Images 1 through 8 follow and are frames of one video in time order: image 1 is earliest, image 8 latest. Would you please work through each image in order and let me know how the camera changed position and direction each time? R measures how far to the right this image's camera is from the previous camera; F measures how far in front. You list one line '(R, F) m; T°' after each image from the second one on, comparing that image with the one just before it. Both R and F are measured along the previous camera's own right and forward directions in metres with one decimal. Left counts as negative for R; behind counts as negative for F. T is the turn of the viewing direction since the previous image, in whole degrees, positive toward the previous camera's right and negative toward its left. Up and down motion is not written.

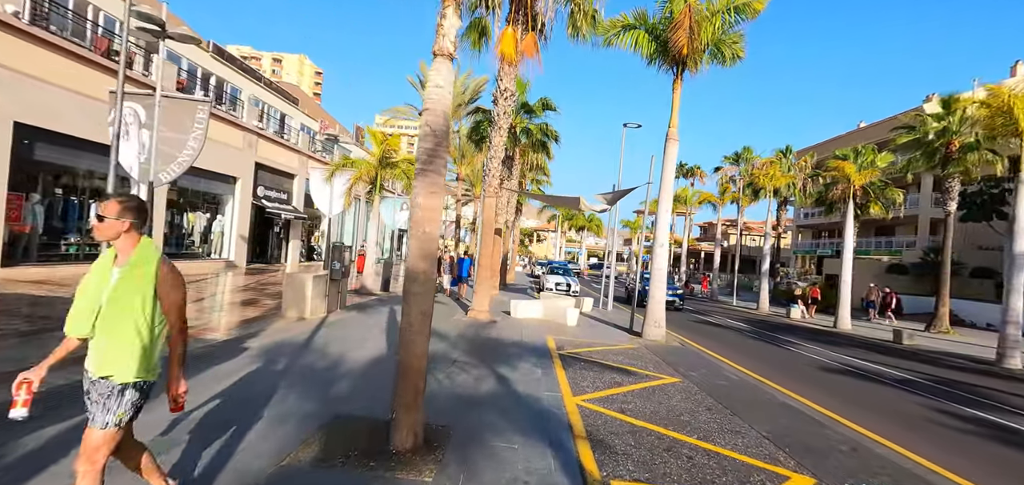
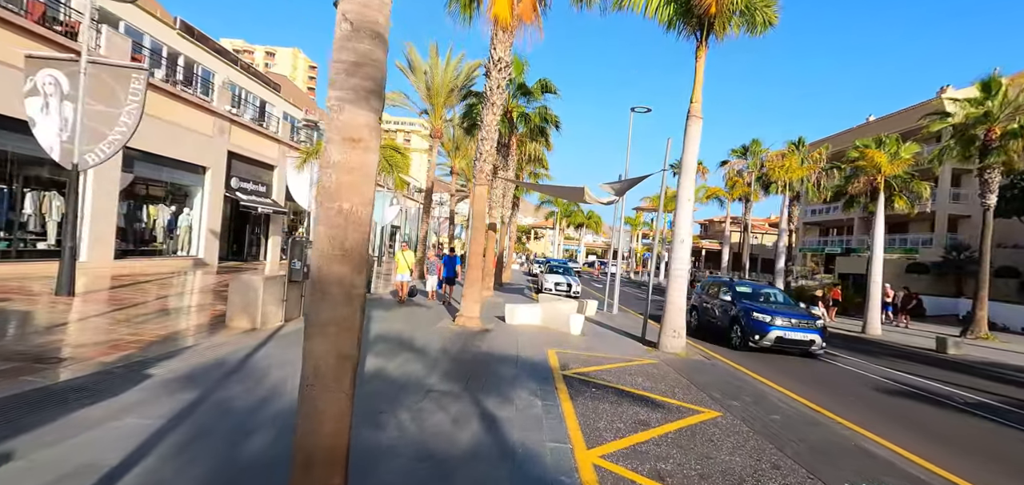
(+0.1, +1.7) m; 0°
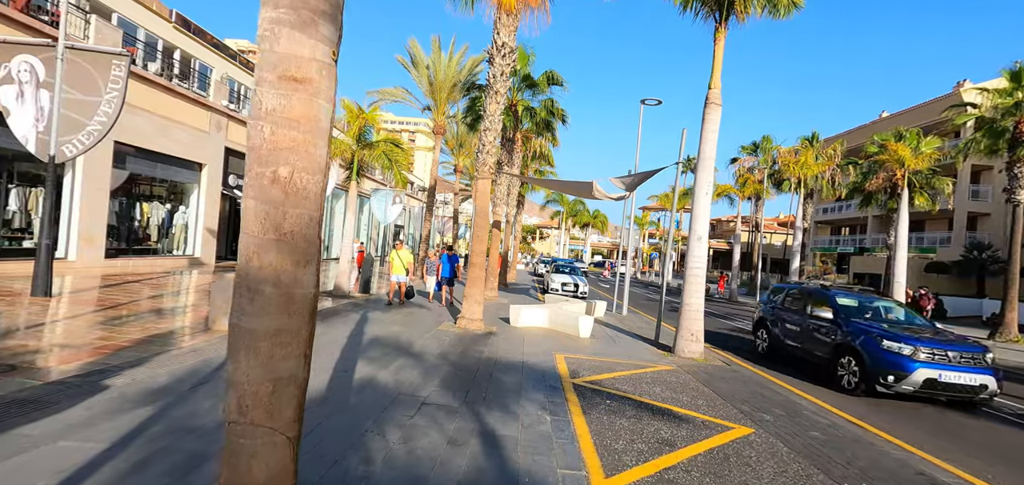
(0.0, +0.6) m; -1°
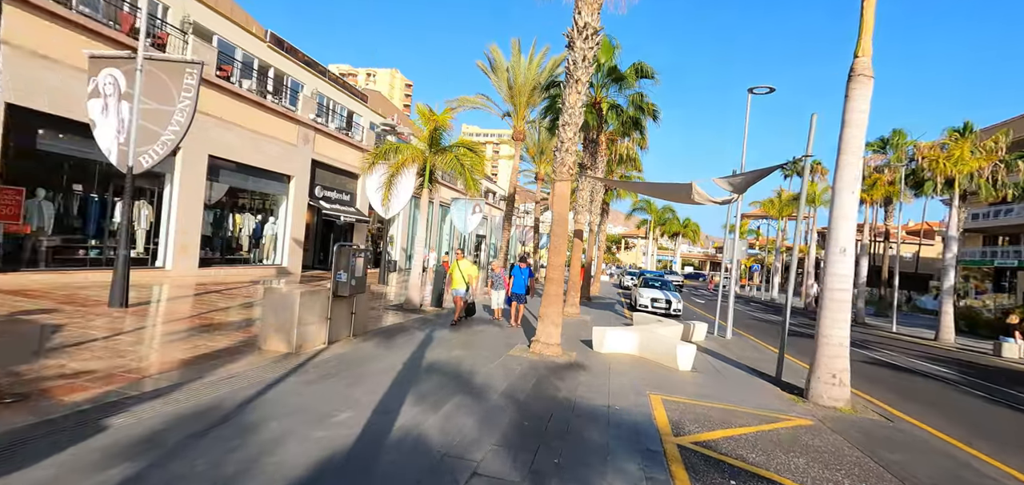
(0.0, +1.3) m; -10°
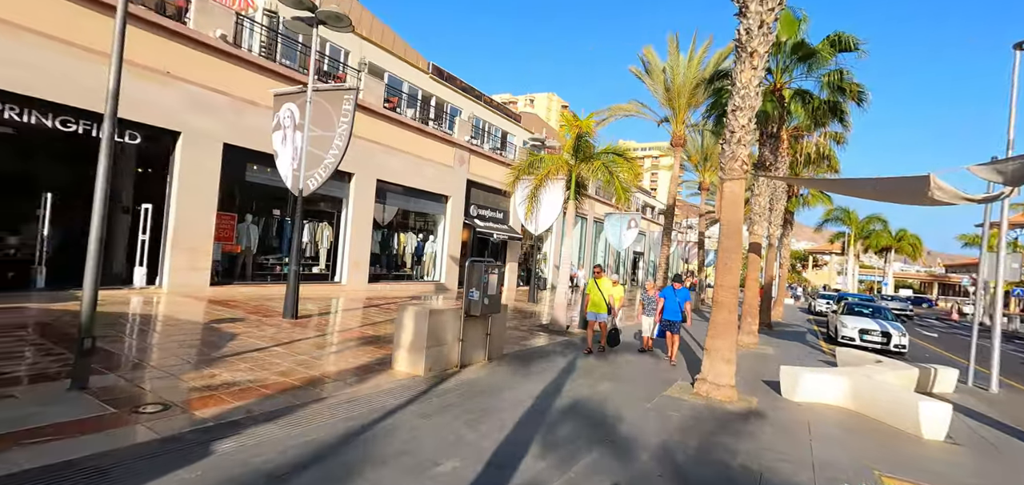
(+0.1, +1.1) m; -19°
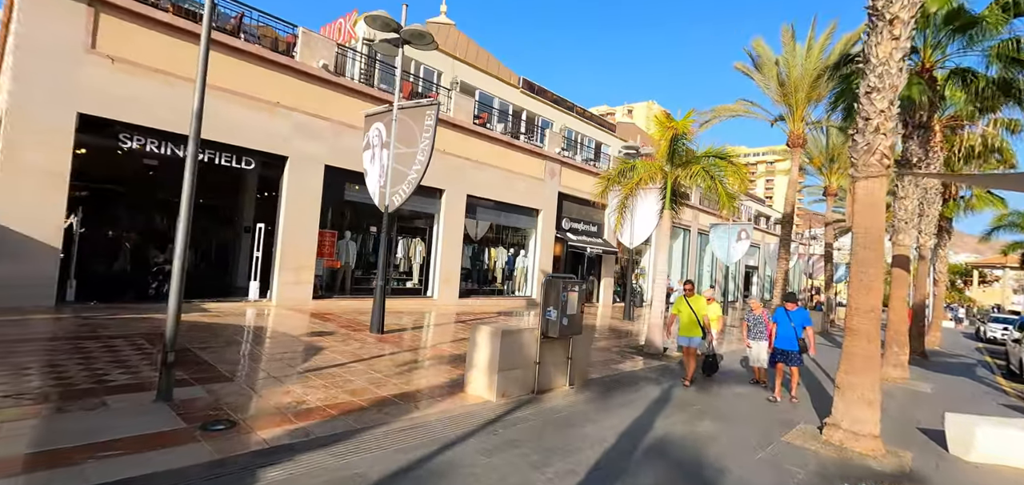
(+0.3, +0.6) m; -12°
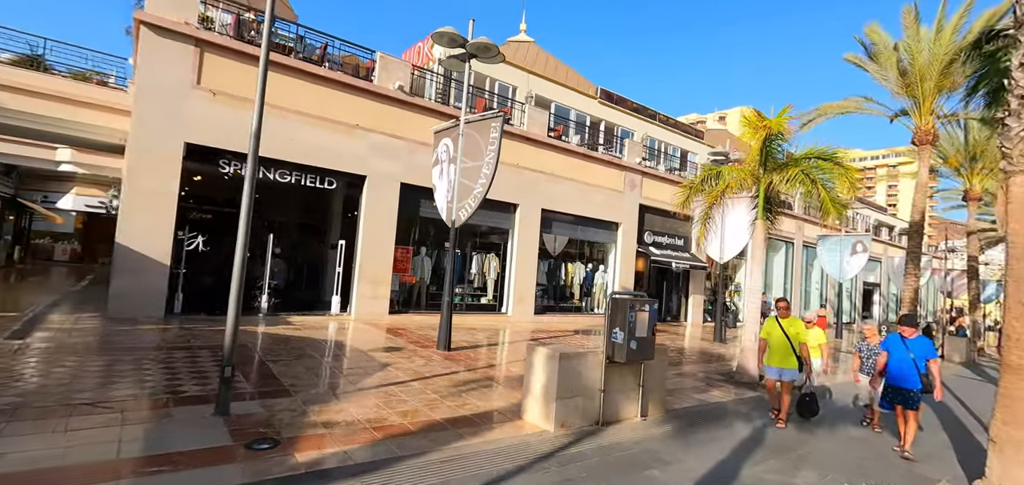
(+0.3, +0.5) m; -10°
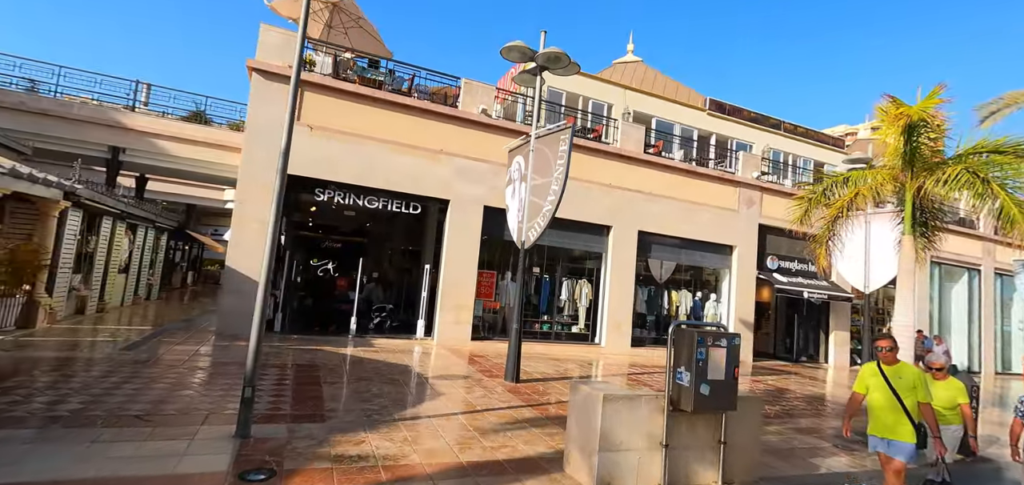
(+0.9, +0.9) m; -14°
